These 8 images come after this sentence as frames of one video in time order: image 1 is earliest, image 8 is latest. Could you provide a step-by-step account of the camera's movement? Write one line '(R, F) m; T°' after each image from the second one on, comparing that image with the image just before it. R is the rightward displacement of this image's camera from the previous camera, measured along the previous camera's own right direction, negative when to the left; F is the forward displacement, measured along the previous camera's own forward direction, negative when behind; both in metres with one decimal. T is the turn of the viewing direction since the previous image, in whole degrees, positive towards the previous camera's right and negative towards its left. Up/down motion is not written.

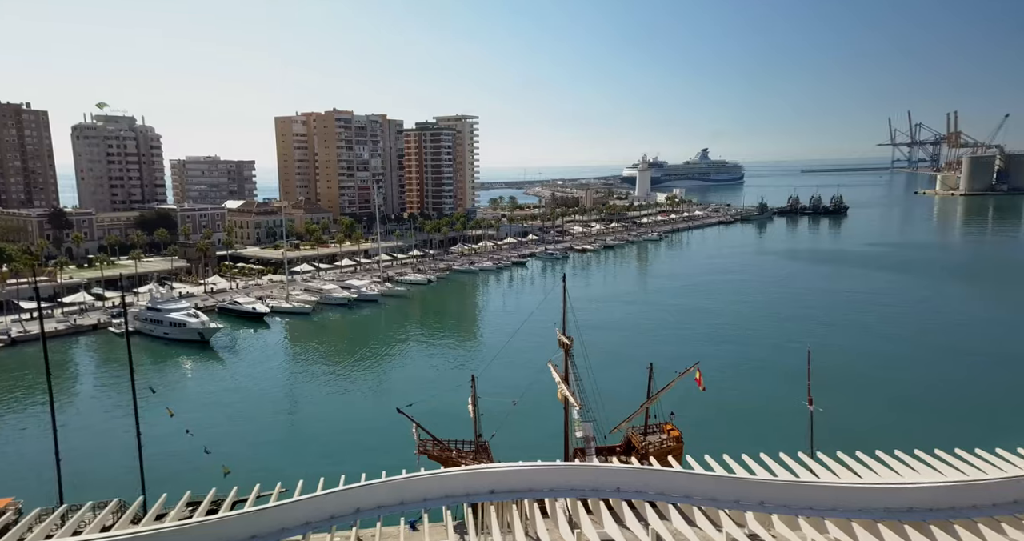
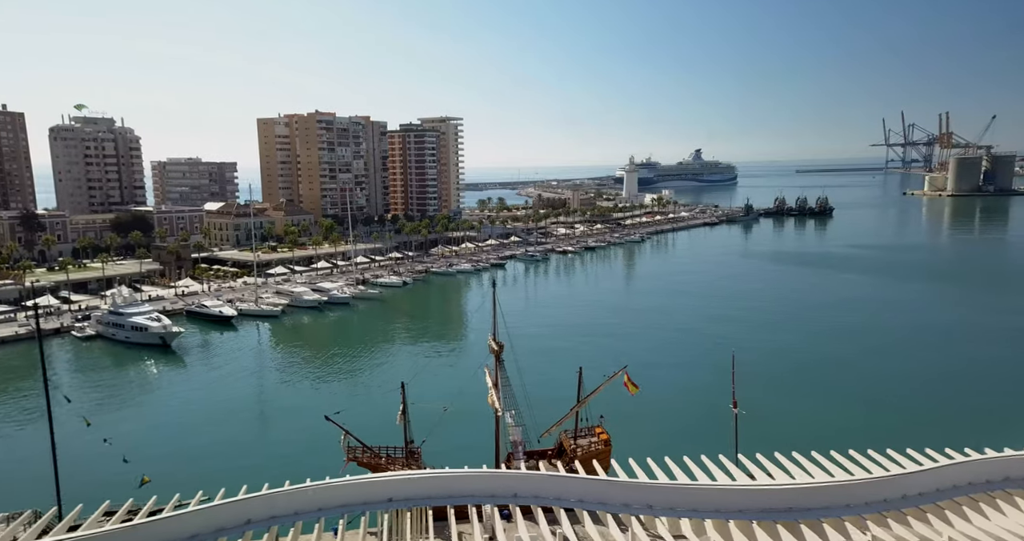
(+1.2, -0.1) m; 0°
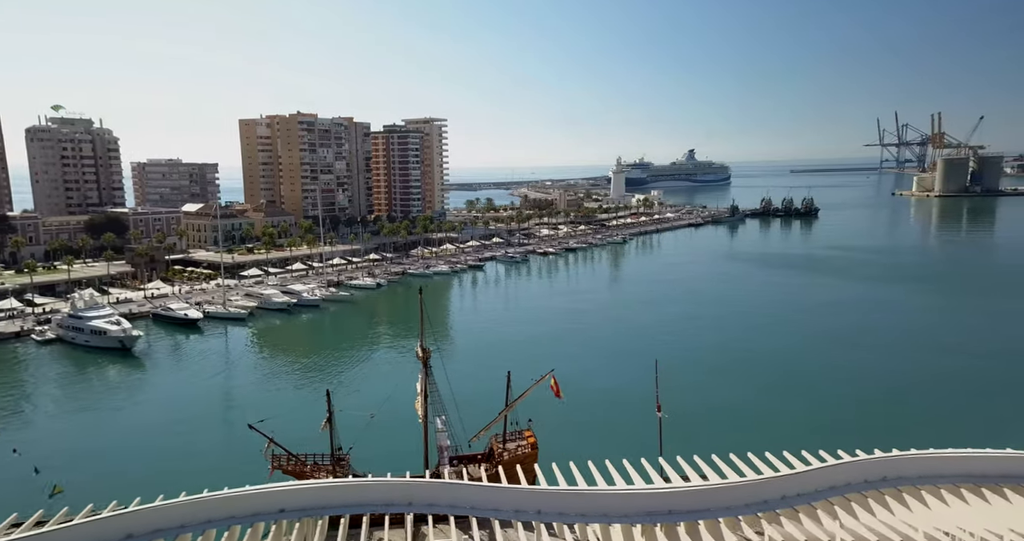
(+1.3, 0.0) m; 0°
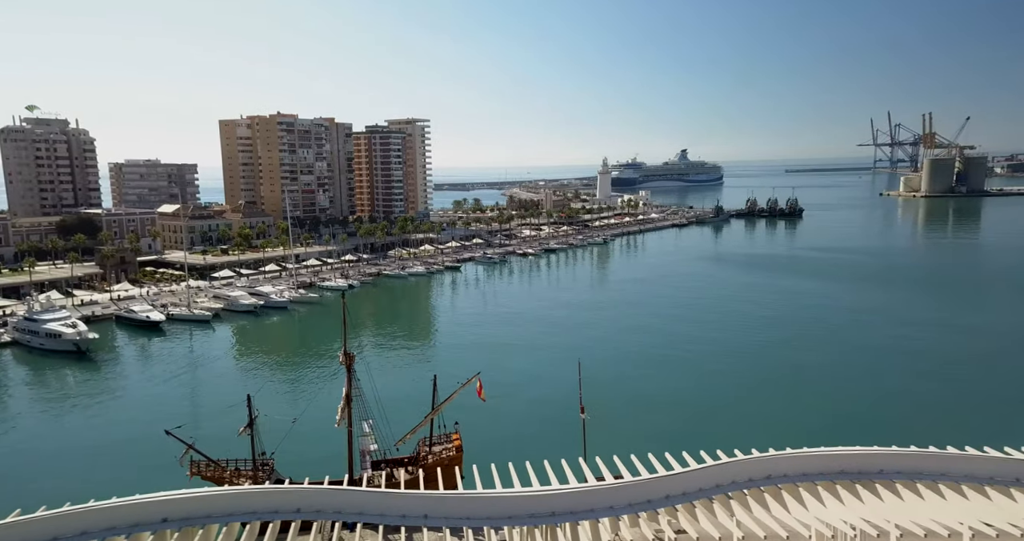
(+1.3, 0.0) m; 0°
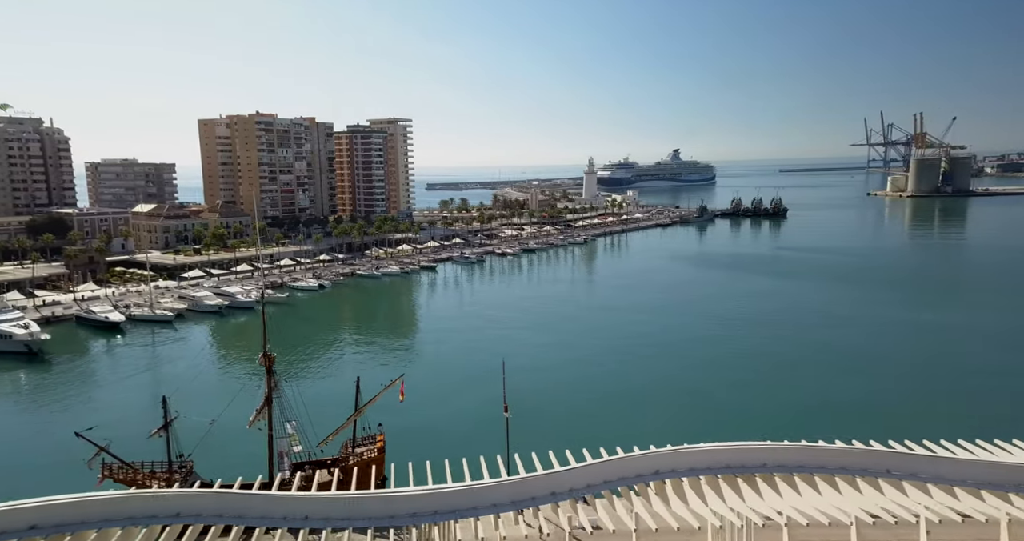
(+1.4, +0.1) m; 0°
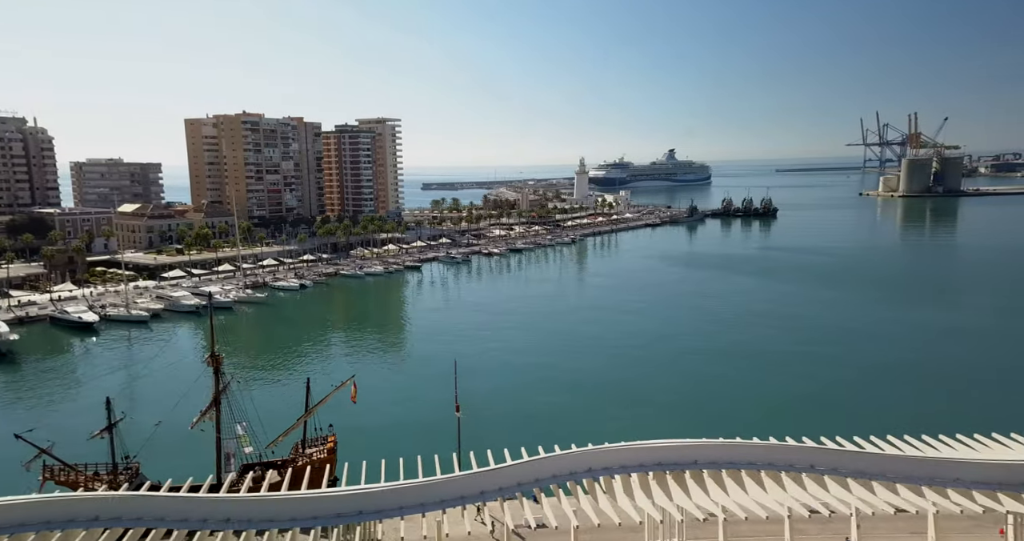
(+0.9, +0.1) m; 0°
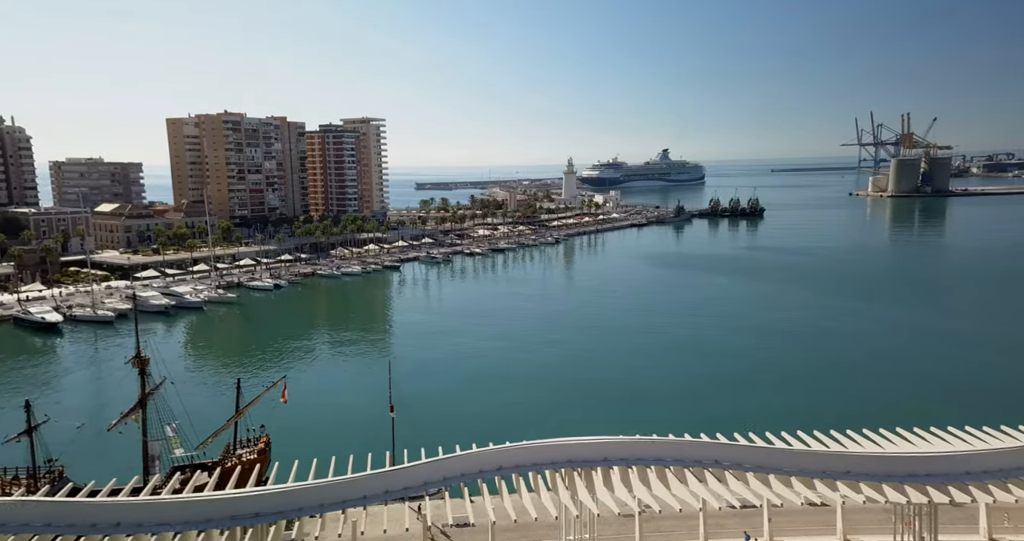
(+1.2, +0.1) m; 0°
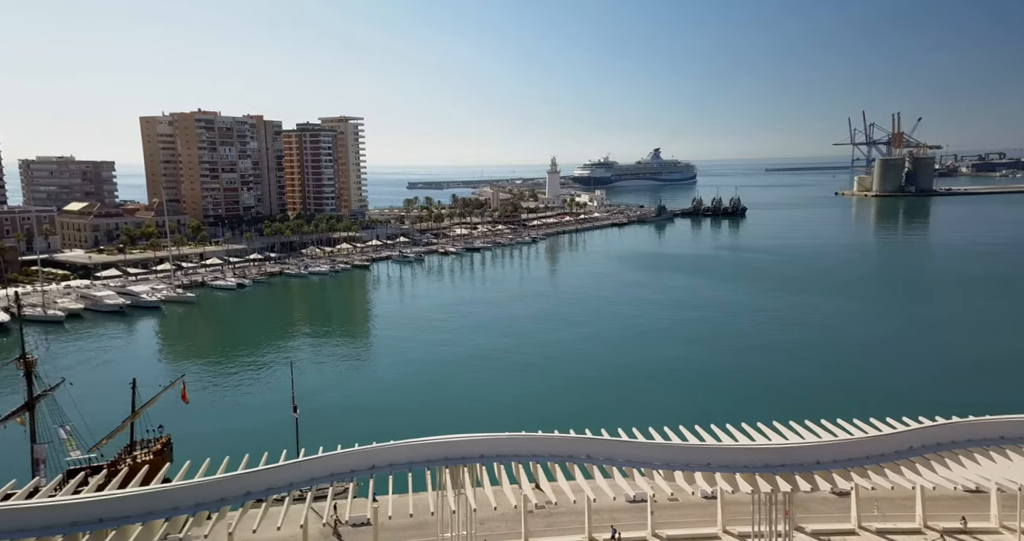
(+1.7, +0.3) m; +1°
